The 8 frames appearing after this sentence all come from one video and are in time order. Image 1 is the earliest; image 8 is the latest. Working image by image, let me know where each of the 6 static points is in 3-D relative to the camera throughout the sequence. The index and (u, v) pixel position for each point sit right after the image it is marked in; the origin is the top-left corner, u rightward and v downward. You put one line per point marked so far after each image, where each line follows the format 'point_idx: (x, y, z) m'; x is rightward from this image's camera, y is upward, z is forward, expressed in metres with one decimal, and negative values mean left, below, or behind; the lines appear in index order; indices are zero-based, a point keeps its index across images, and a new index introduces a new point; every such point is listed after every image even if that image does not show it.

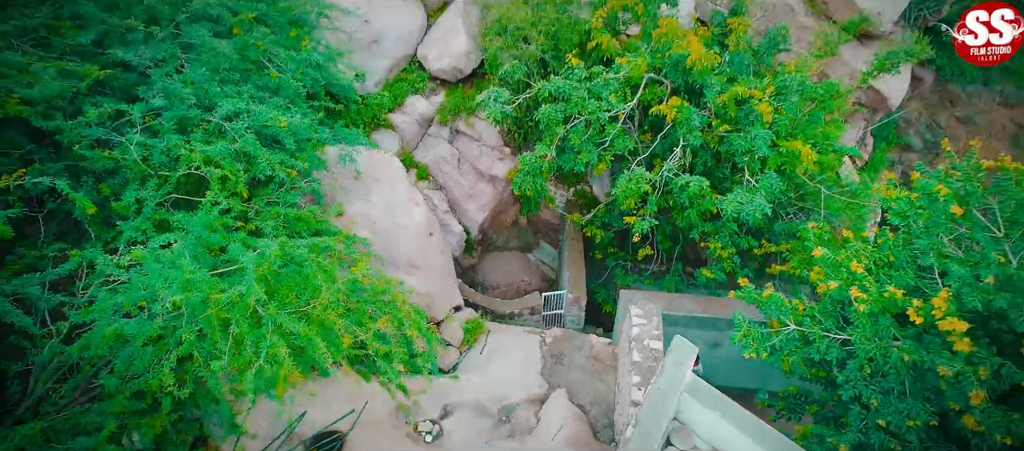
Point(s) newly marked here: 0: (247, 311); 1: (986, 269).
0: (-1.5, -0.4, +3.2) m
1: (+3.0, -0.3, +3.6) m
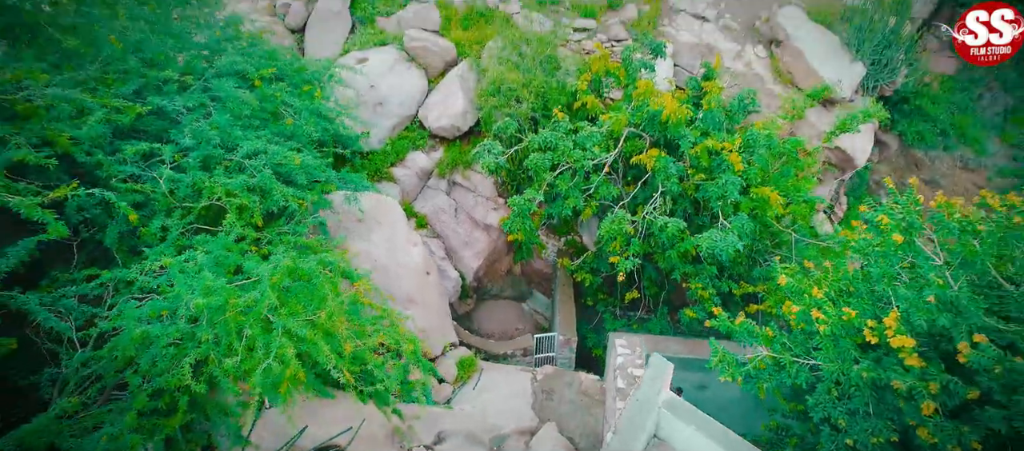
0: (-1.6, -0.5, +3.6) m
1: (+2.9, -0.4, +4.0) m
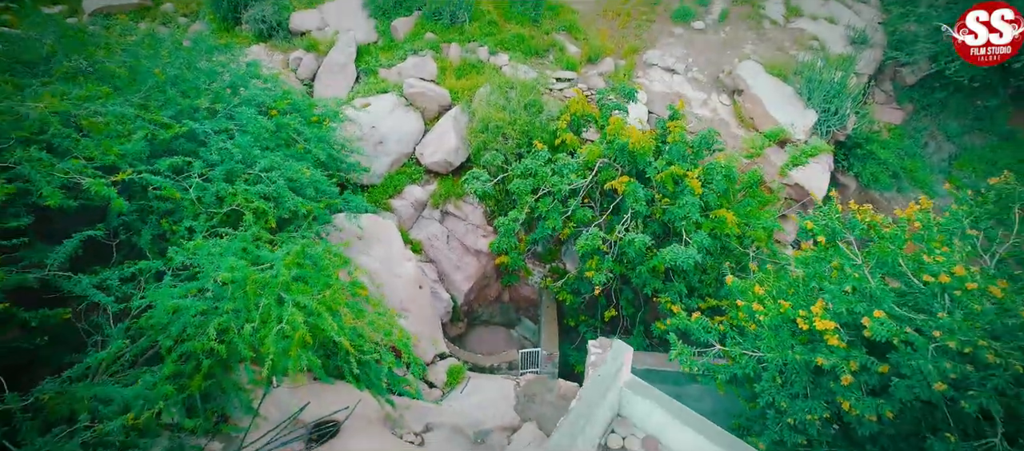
0: (-1.8, -0.4, +4.2) m
1: (+2.7, -0.5, +4.6) m
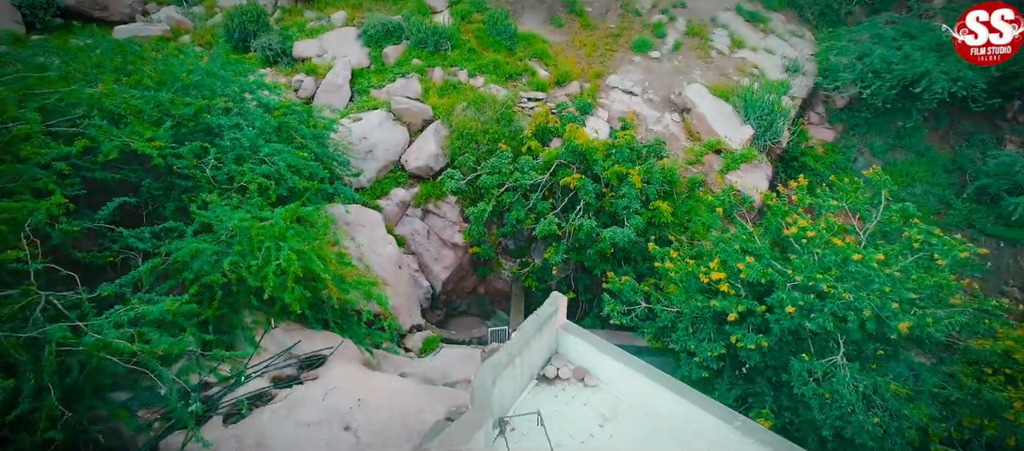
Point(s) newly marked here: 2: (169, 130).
0: (-2.2, -0.1, +5.3) m
1: (+2.3, -0.2, +5.8) m
2: (-3.5, +1.0, +5.9) m
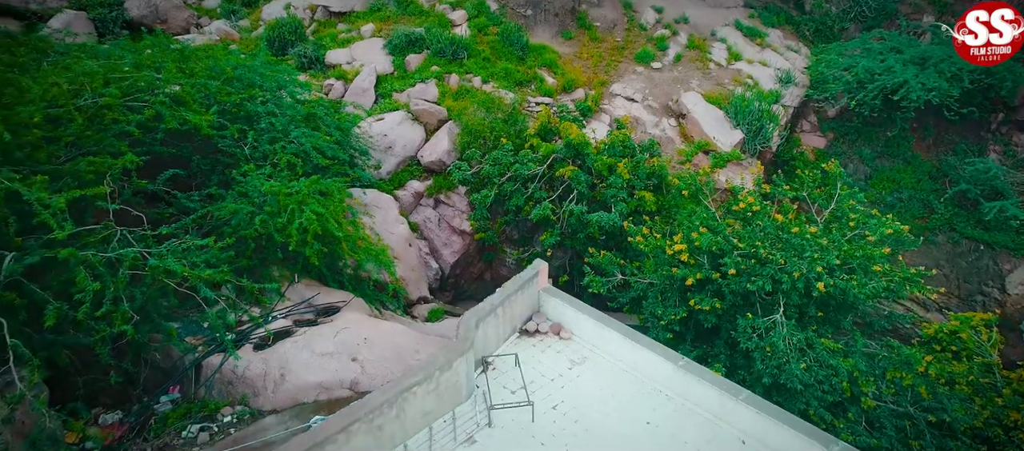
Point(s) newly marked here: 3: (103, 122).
0: (-2.3, +0.3, +6.3) m
1: (+2.2, +0.1, +6.6) m
2: (-3.6, +1.4, +7.0) m
3: (-4.1, +1.0, +5.7) m
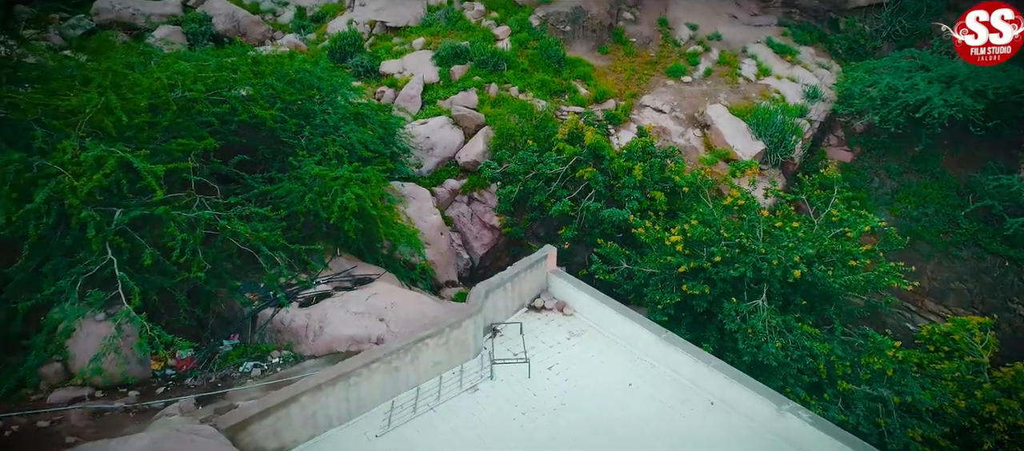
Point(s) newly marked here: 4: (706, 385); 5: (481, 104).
0: (-2.1, +0.5, +7.3) m
1: (+2.3, +0.1, +7.2) m
2: (-3.3, +1.7, +8.2) m
3: (-3.9, +1.4, +7.0) m
4: (+1.9, -1.6, +5.7) m
5: (-0.7, +2.6, +12.3) m
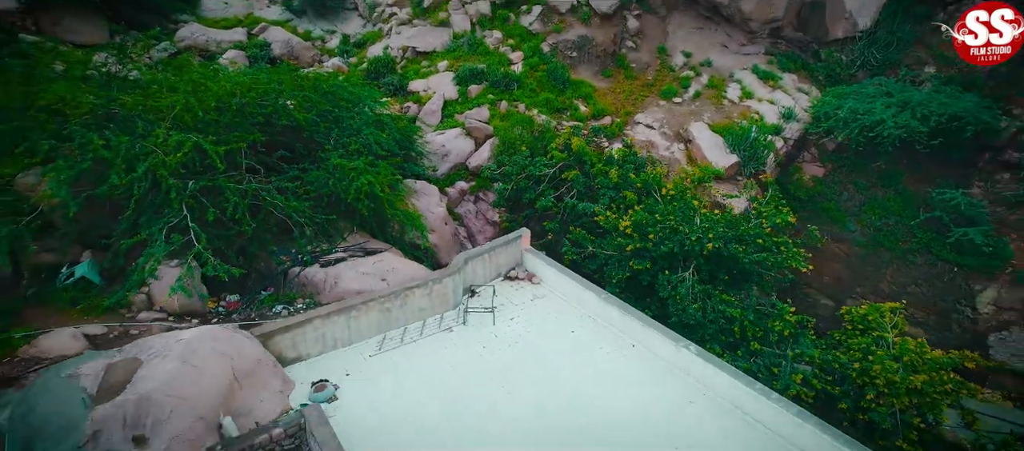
0: (-2.4, +0.8, +9.2) m
1: (+2.0, +0.3, +8.7) m
2: (-3.5, +1.9, +10.2) m
3: (-4.1, +1.7, +9.0) m
4: (+1.5, -1.4, +7.2) m
5: (-0.5, +2.6, +14.1) m
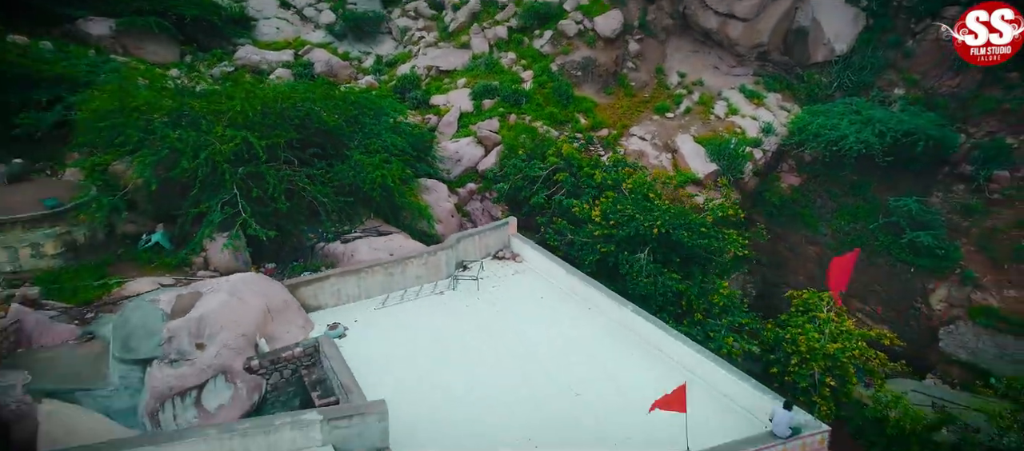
0: (-2.6, +1.1, +11.0) m
1: (+1.8, +0.5, +10.3) m
2: (-3.5, +2.2, +12.2) m
3: (-4.3, +2.0, +11.0) m
4: (+1.2, -1.1, +8.8) m
5: (-0.3, +2.7, +15.9) m
